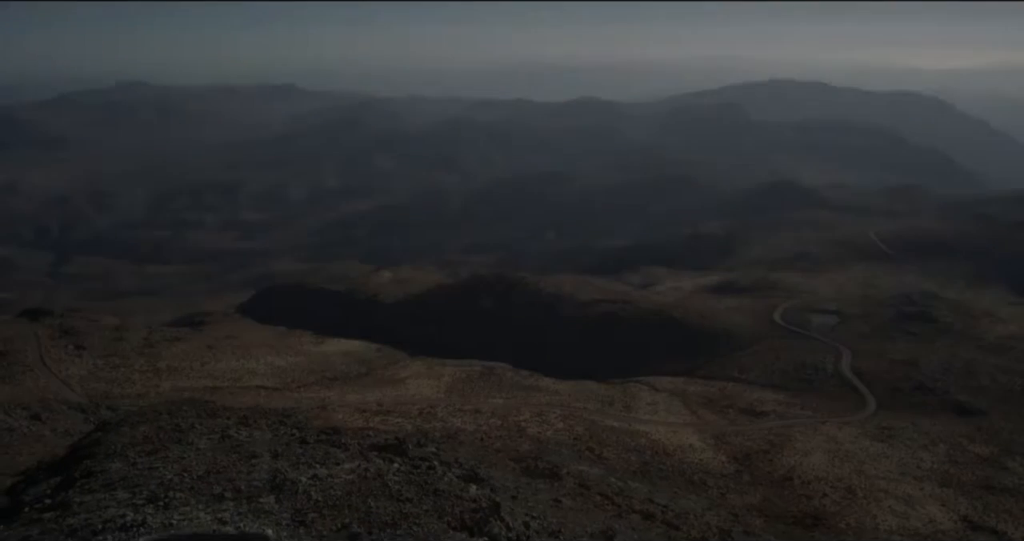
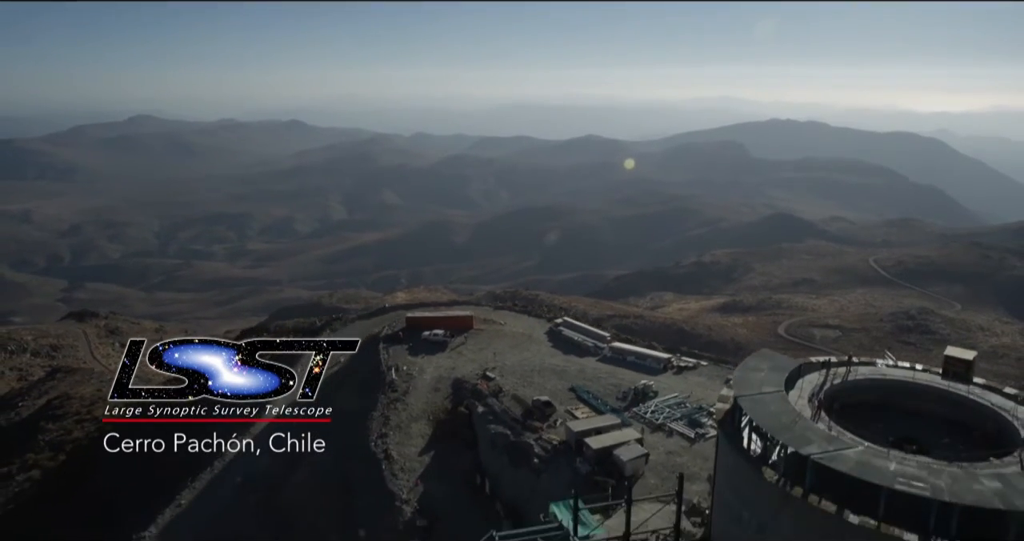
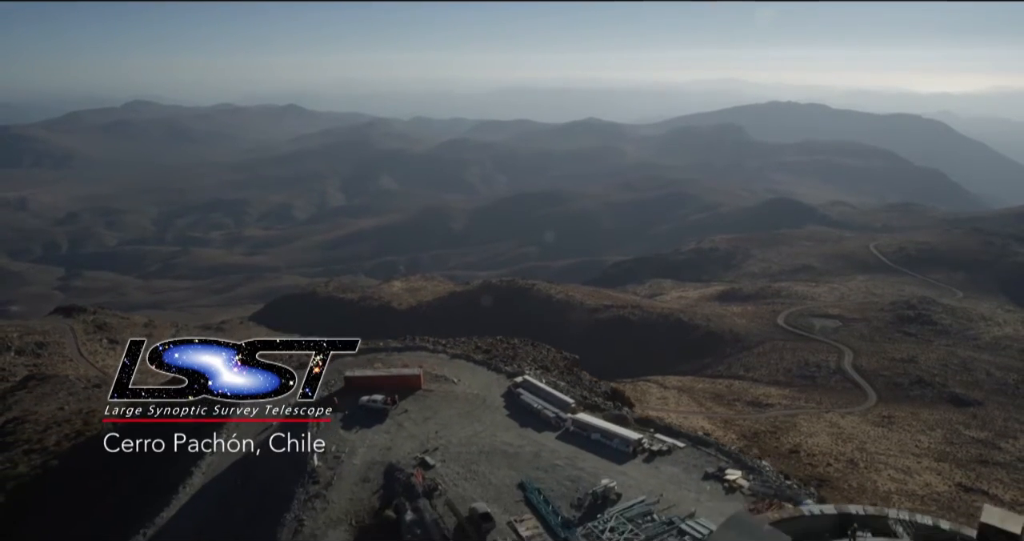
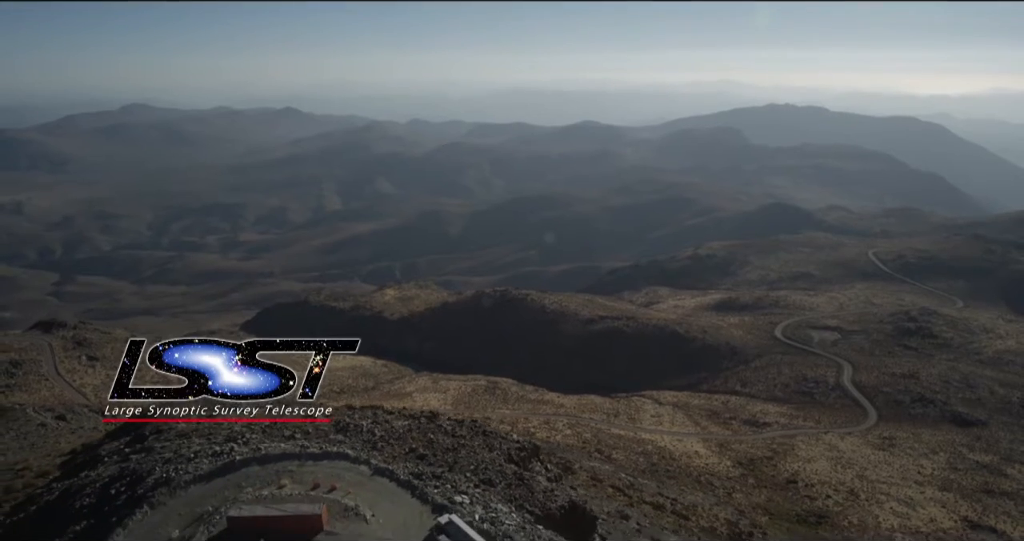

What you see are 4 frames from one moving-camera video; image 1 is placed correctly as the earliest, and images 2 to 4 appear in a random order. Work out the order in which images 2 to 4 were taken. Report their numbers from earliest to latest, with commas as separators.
4, 3, 2
